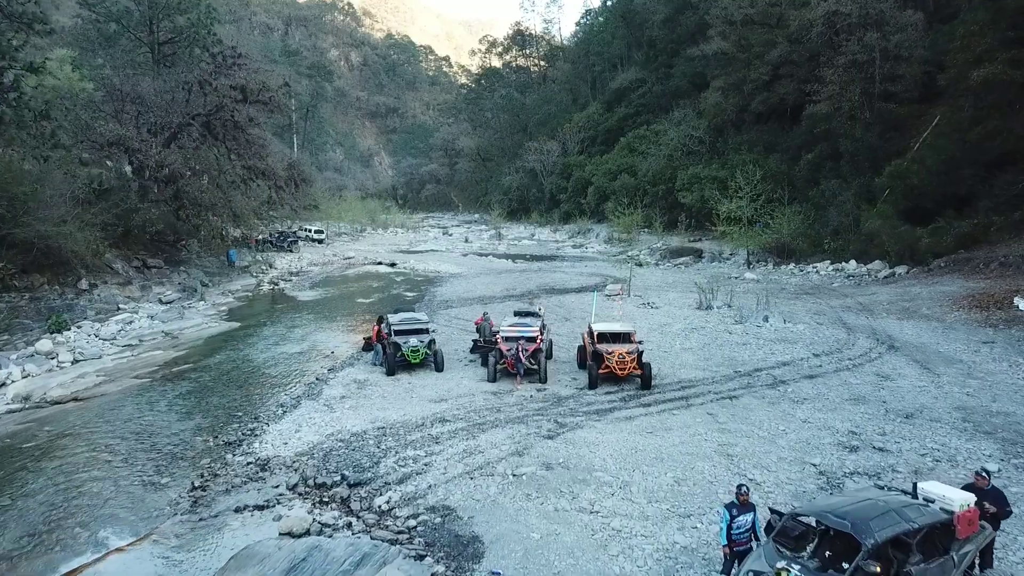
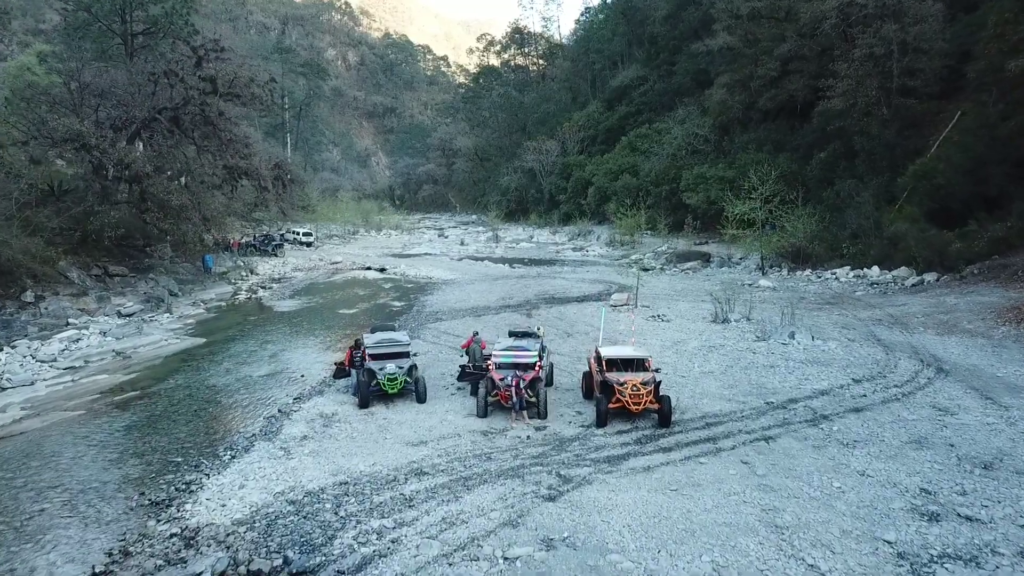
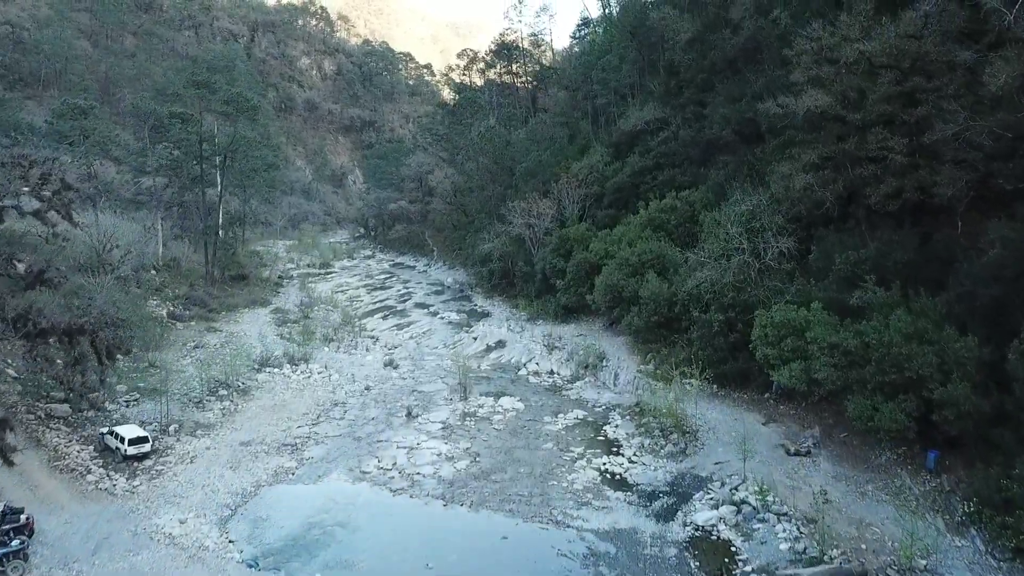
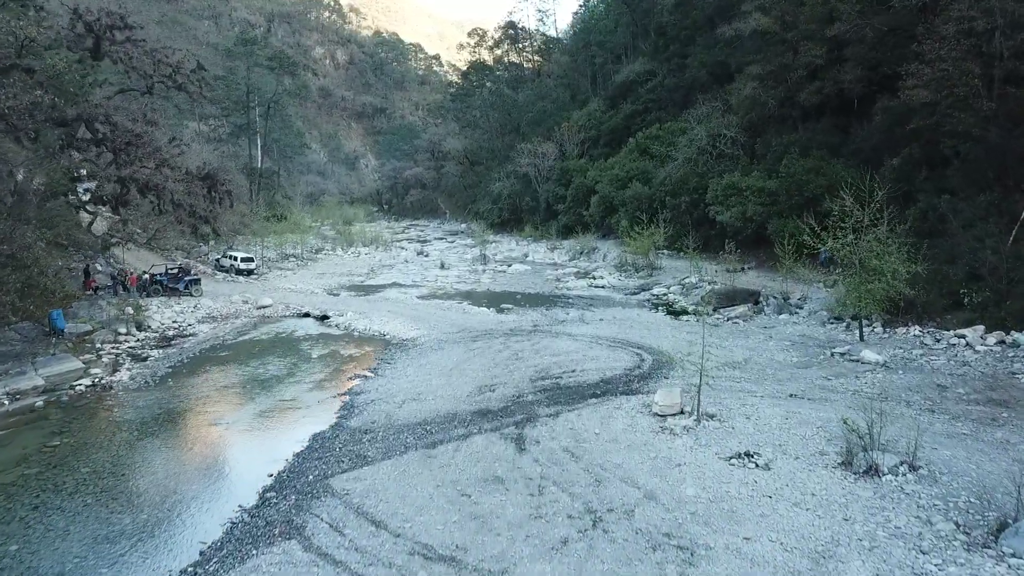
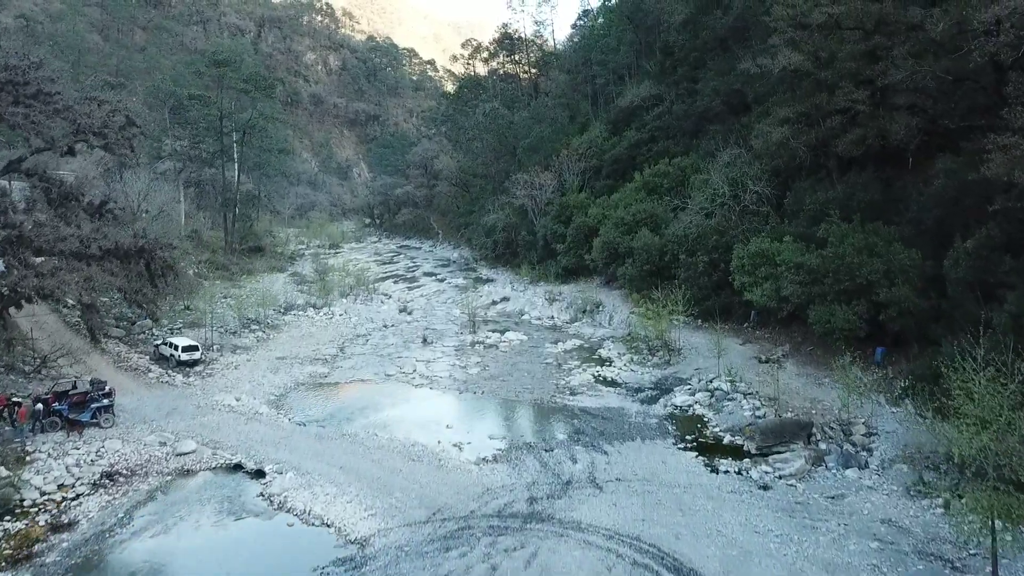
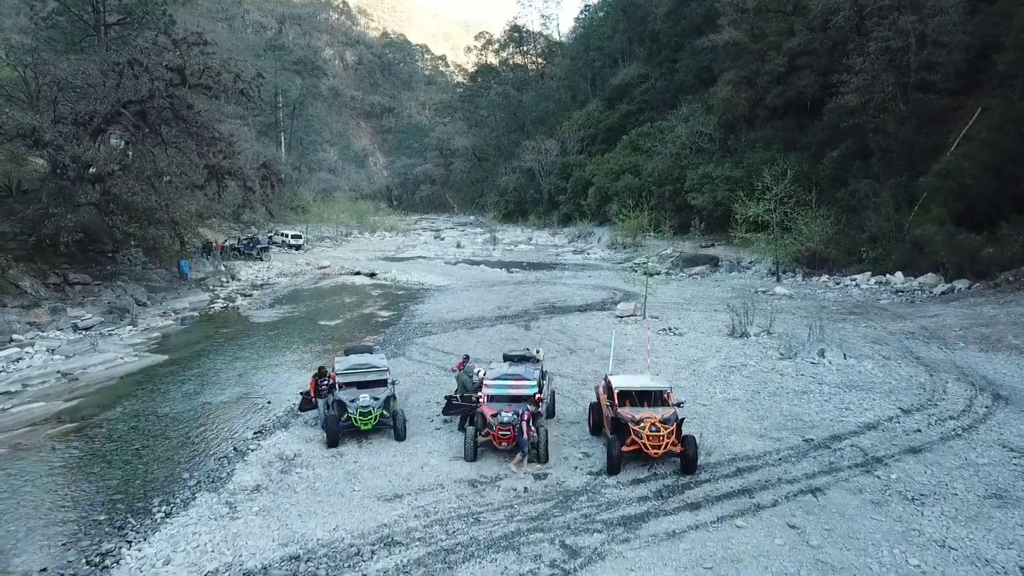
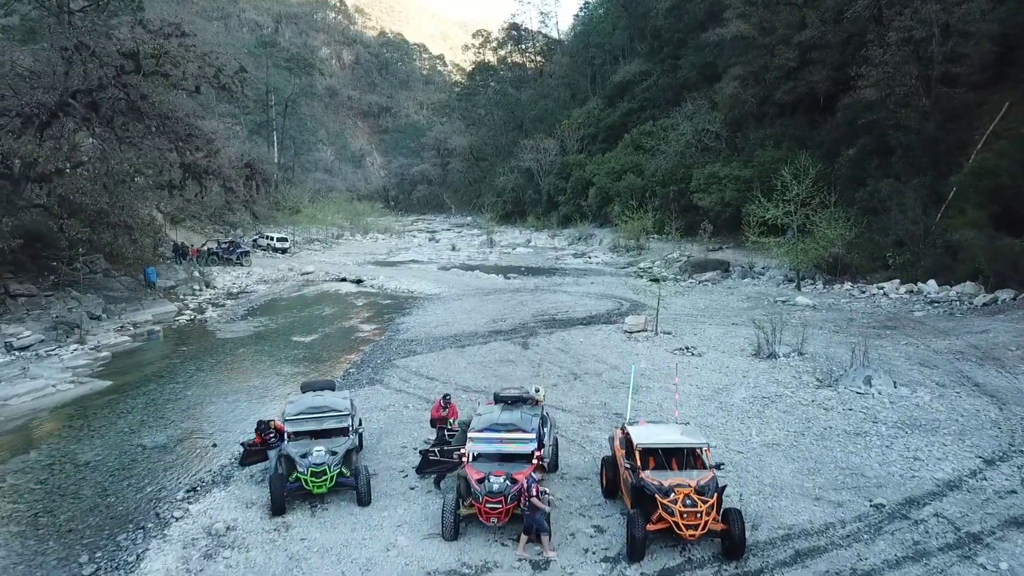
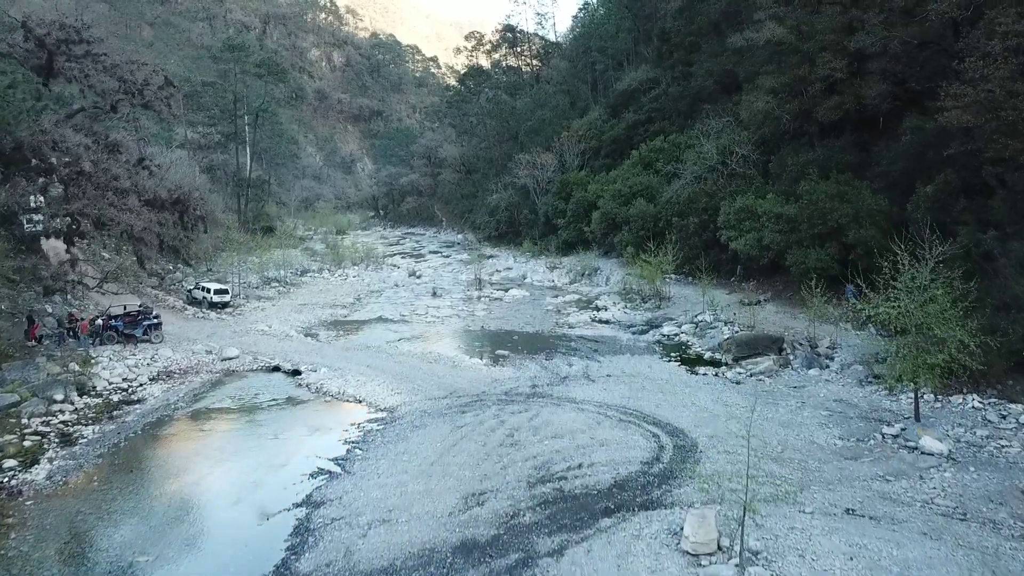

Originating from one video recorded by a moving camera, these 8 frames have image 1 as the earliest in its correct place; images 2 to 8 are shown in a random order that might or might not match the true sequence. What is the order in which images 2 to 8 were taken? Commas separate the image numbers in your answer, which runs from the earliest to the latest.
2, 6, 7, 4, 8, 5, 3
